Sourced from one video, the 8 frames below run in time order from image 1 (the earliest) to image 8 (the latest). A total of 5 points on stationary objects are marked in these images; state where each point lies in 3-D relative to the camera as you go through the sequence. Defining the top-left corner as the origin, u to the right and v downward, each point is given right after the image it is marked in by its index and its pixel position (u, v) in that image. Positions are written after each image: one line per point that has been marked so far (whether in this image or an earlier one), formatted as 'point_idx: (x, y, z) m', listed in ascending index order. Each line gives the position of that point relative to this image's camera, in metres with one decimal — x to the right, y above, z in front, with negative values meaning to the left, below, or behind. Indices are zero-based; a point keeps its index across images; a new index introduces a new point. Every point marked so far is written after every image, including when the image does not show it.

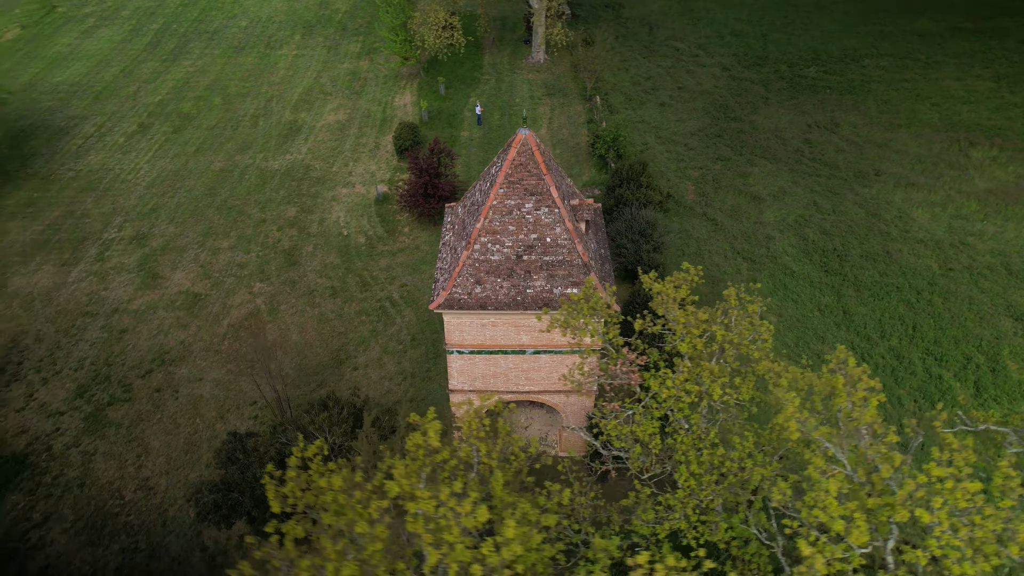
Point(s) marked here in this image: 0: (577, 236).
0: (+1.8, +1.5, +18.5) m
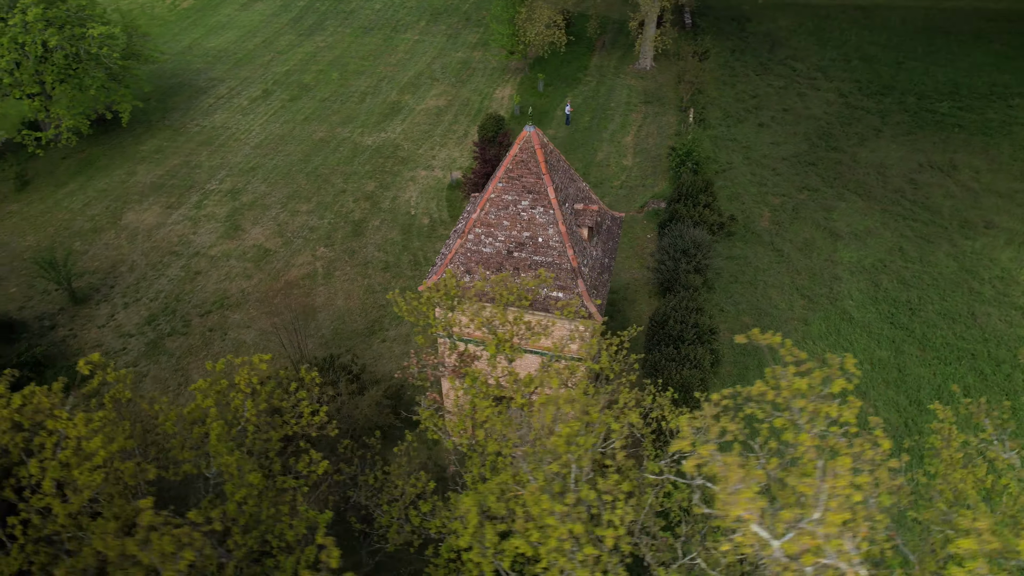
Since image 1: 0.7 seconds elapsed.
0: (+1.6, +1.3, +18.3) m
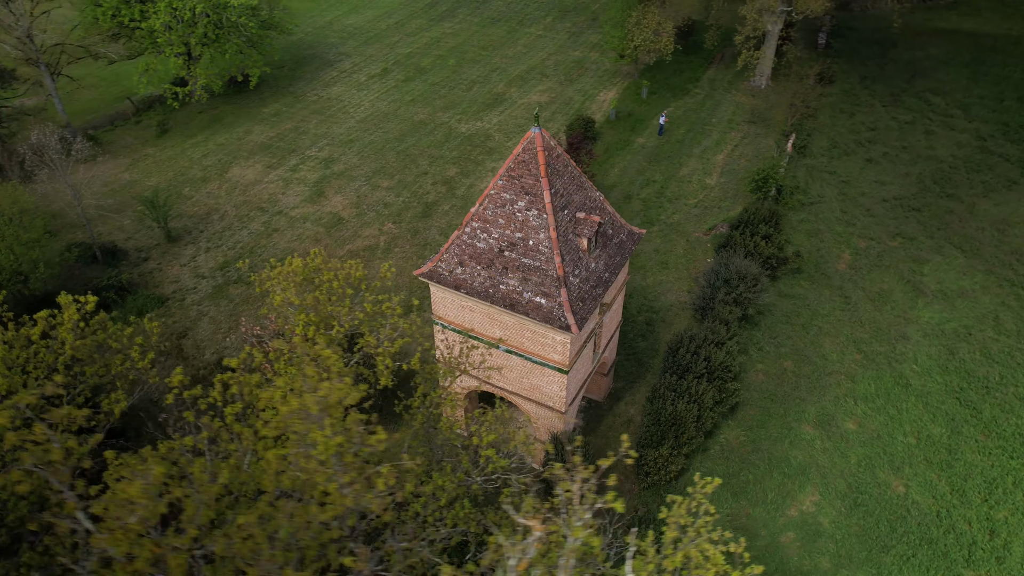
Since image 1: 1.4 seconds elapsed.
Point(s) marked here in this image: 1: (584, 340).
0: (+1.3, +1.1, +17.9) m
1: (+2.1, -1.6, +19.5) m
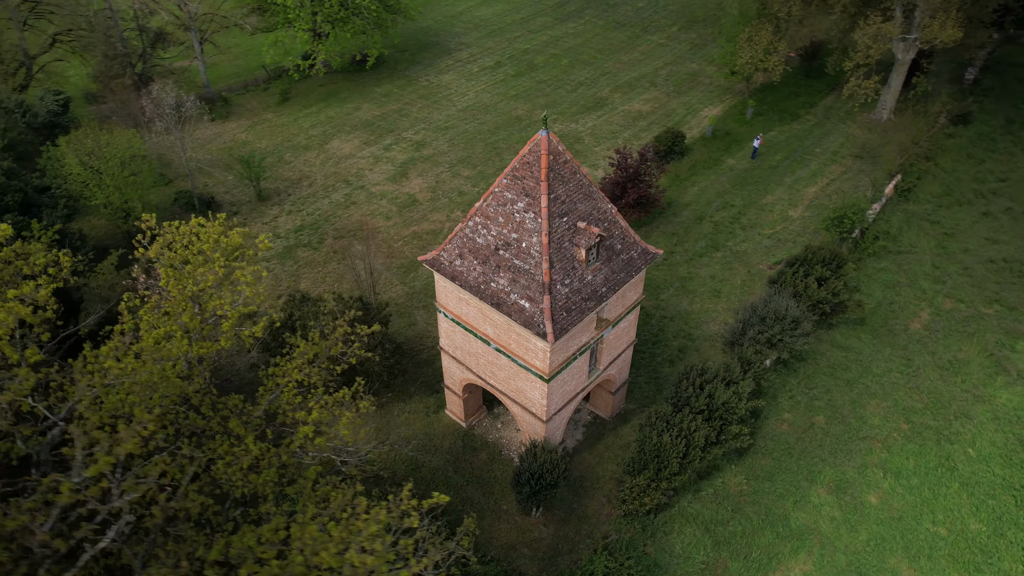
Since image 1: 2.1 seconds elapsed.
0: (+1.0, +0.9, +17.6) m
1: (+1.7, -1.9, +19.1) m
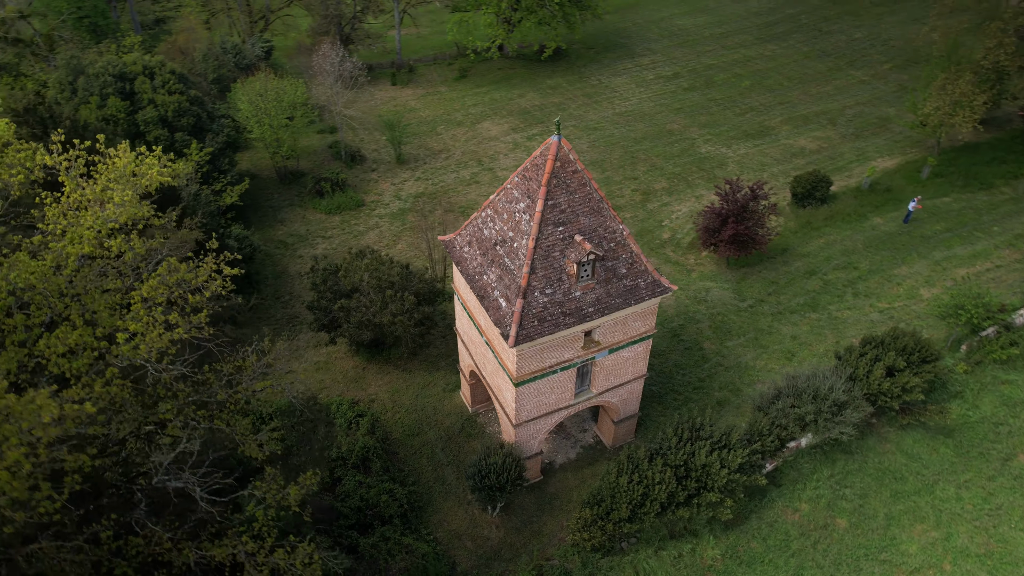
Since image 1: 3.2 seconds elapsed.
0: (+0.6, +0.8, +17.4) m
1: (+0.9, -2.2, +18.8) m
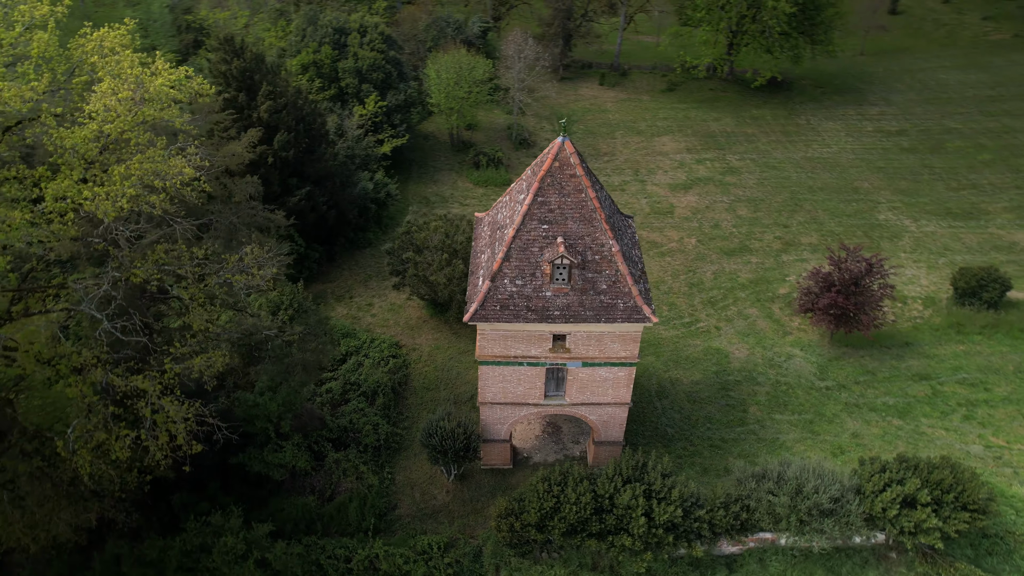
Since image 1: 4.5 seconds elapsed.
0: (0.0, +1.1, +18.1) m
1: (-0.1, -1.9, +19.3) m
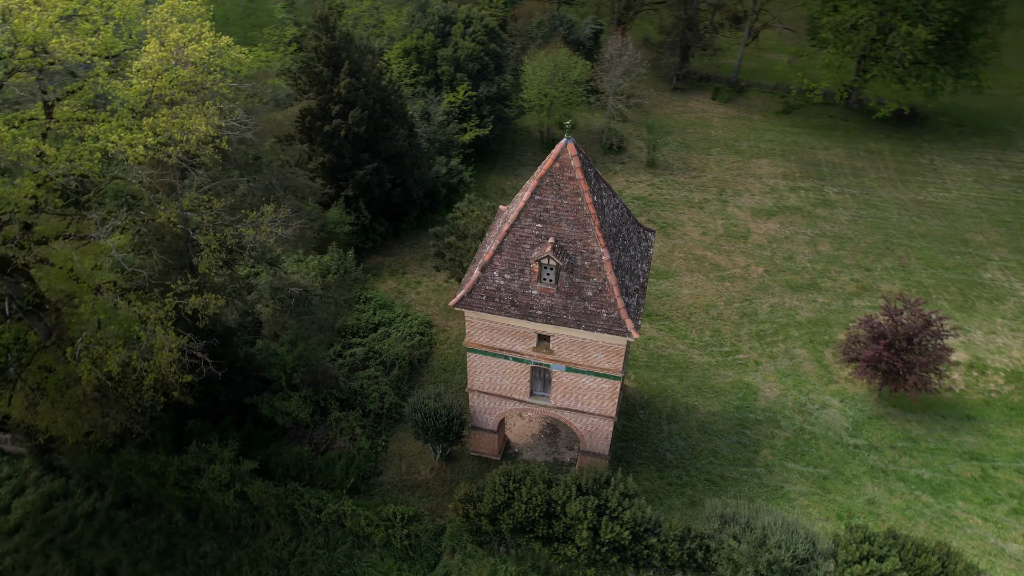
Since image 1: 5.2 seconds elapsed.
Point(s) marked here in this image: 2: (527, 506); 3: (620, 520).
0: (-0.2, +1.3, +18.3) m
1: (-0.5, -1.7, +19.6) m
2: (+0.5, -6.1, +18.1) m
3: (+3.1, -6.4, +17.7) m
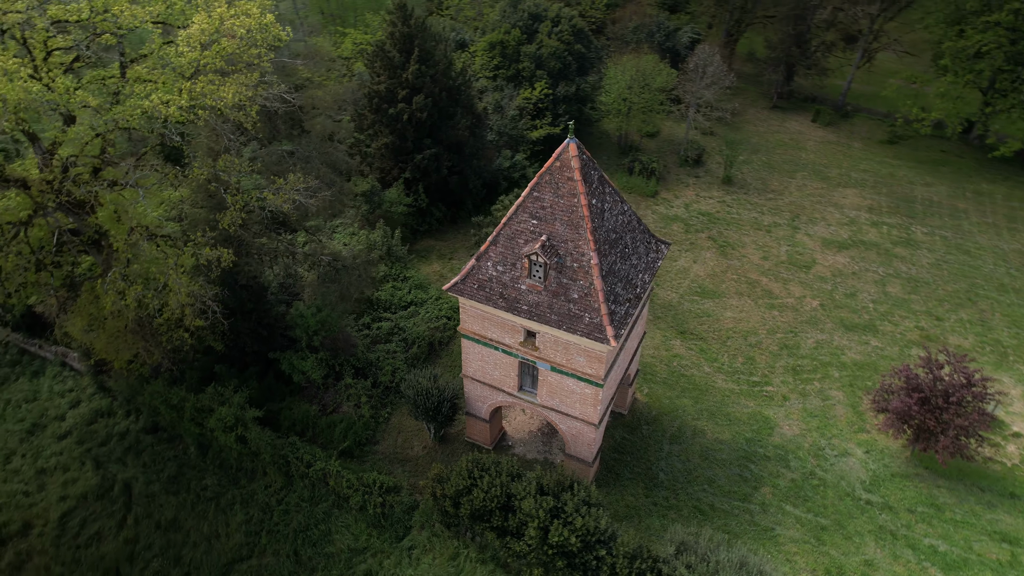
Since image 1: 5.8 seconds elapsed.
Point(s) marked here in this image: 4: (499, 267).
0: (-0.3, +1.6, +18.6) m
1: (-0.8, -1.4, +19.9) m
2: (-0.7, -5.8, +18.3) m
3: (+1.8, -6.5, +17.5) m
4: (-0.3, +0.6, +18.7) m
